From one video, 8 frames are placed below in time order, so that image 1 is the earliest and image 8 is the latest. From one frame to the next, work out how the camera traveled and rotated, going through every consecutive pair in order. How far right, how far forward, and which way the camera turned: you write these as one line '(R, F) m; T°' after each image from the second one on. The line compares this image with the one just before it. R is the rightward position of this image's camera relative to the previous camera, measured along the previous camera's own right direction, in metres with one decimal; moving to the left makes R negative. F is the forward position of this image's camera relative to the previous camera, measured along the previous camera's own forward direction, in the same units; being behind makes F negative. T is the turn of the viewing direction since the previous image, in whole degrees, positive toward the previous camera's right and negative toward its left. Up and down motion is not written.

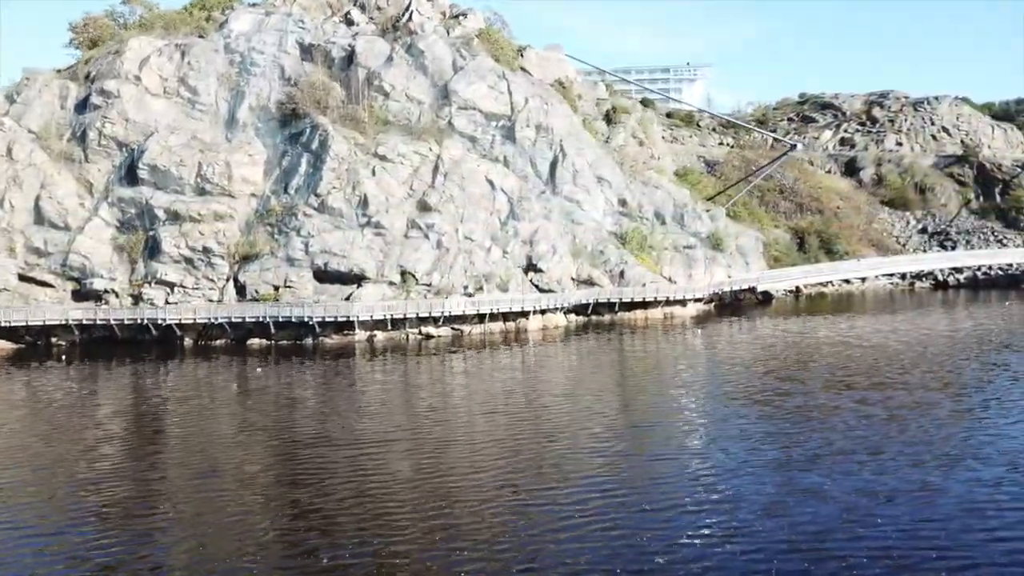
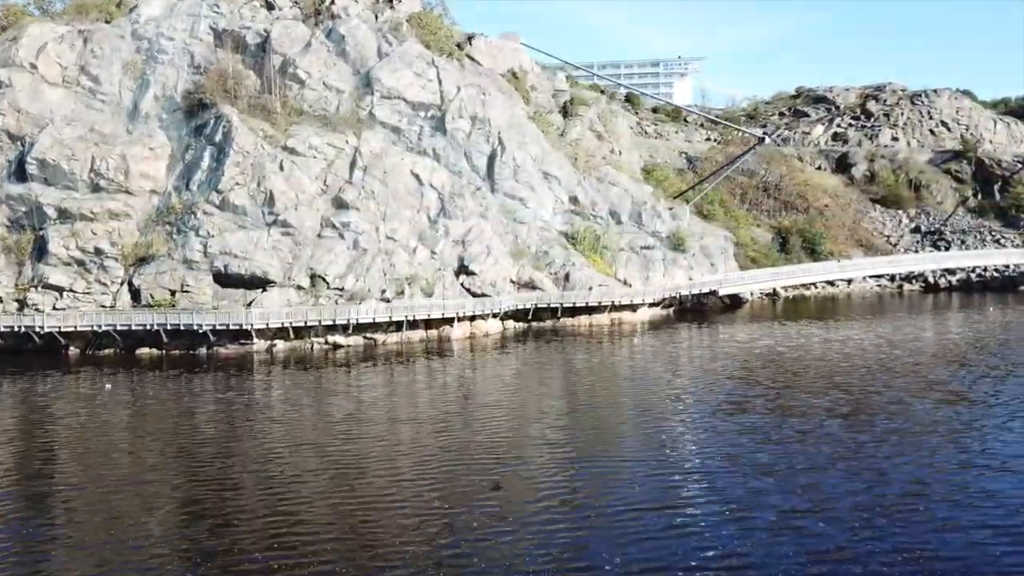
(+5.5, +4.7) m; -1°
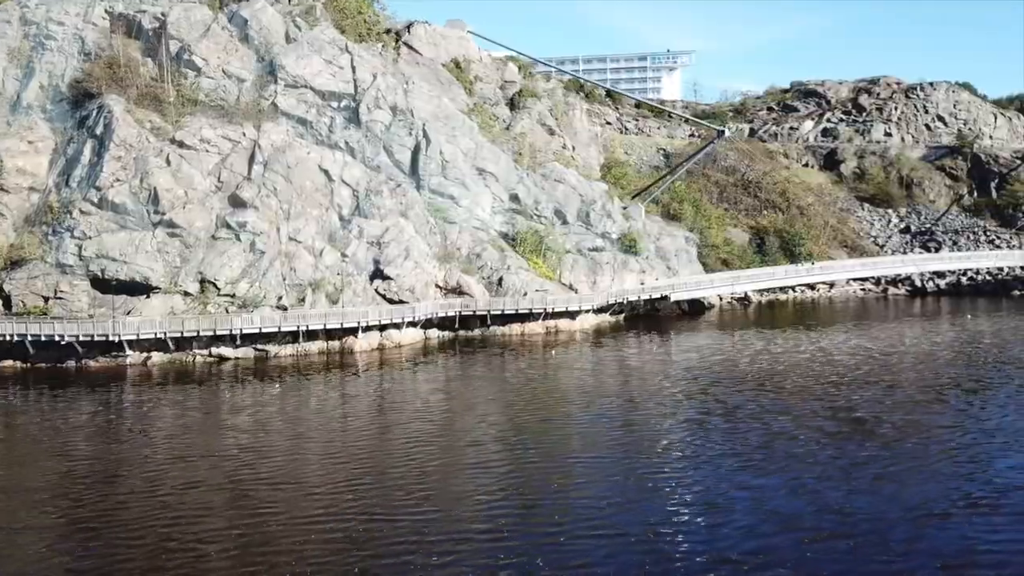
(+5.5, +4.9) m; -1°
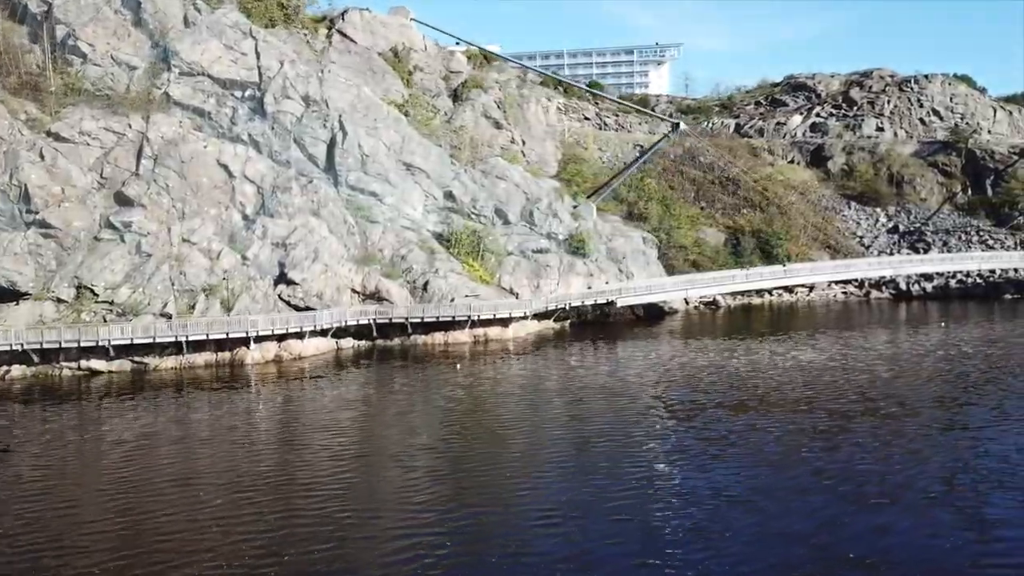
(+5.1, +4.5) m; -1°
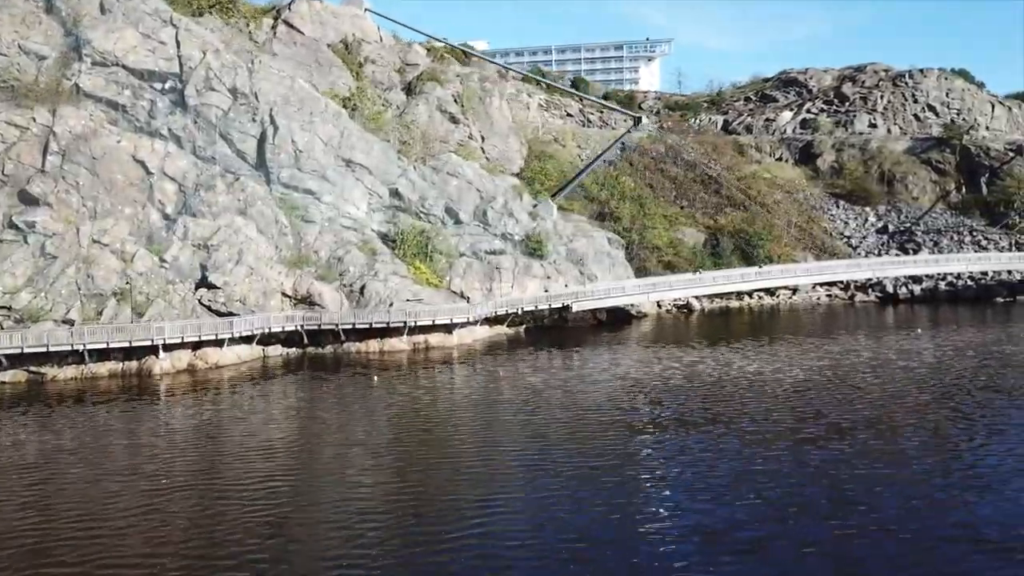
(+3.6, +3.2) m; -1°
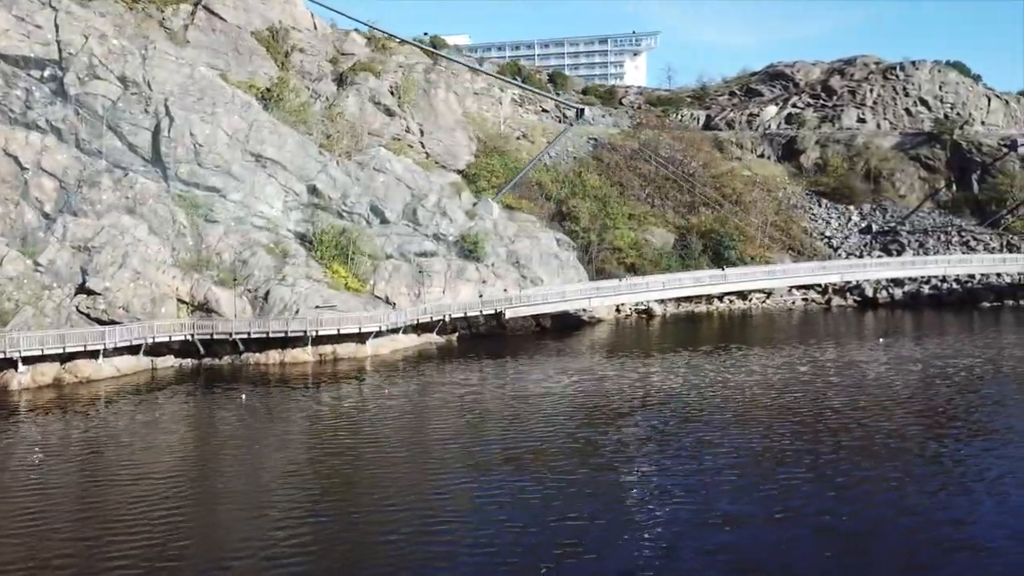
(+4.6, +4.1) m; -1°
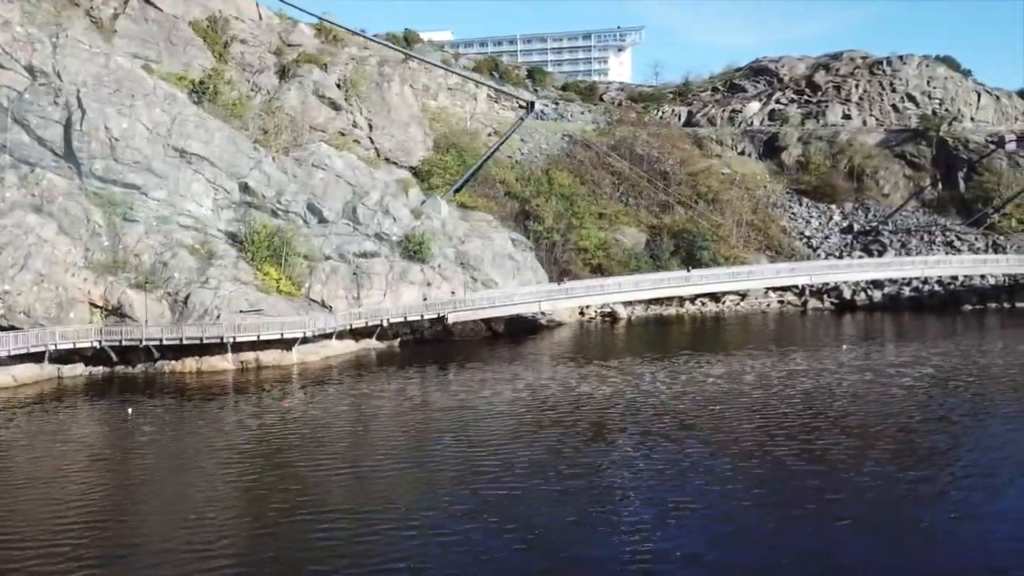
(+3.1, +2.8) m; 0°
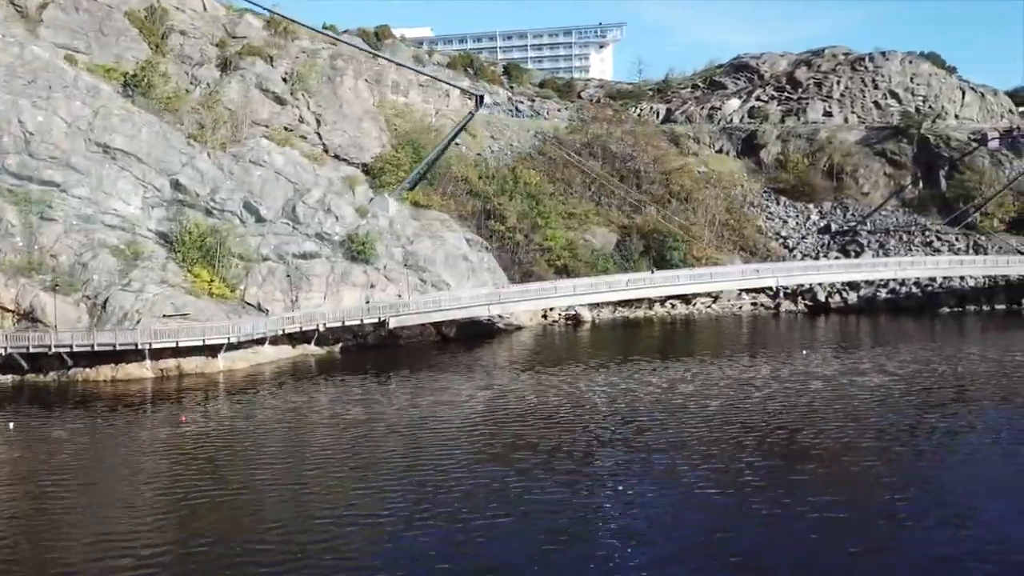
(+2.6, +2.3) m; 0°
